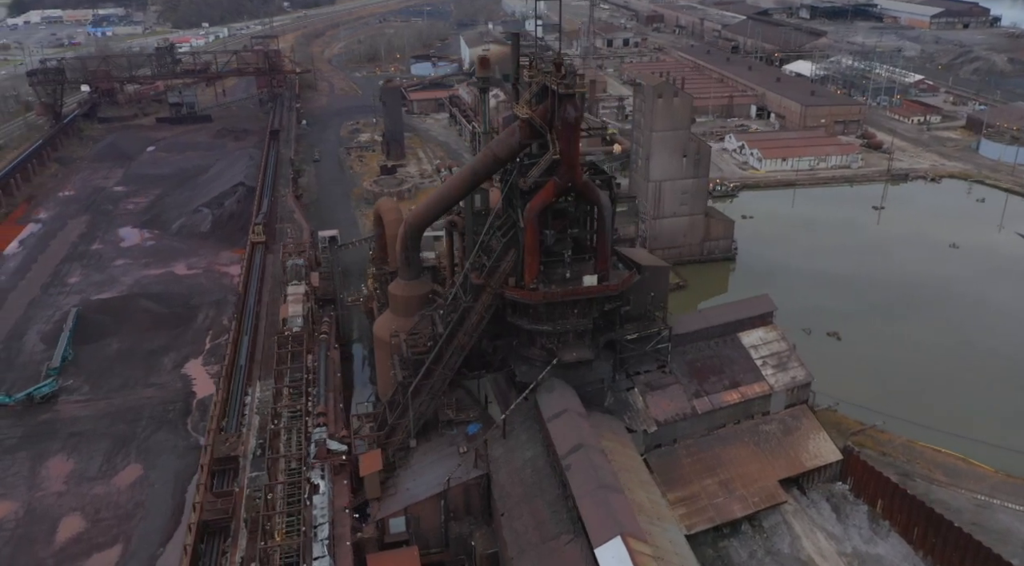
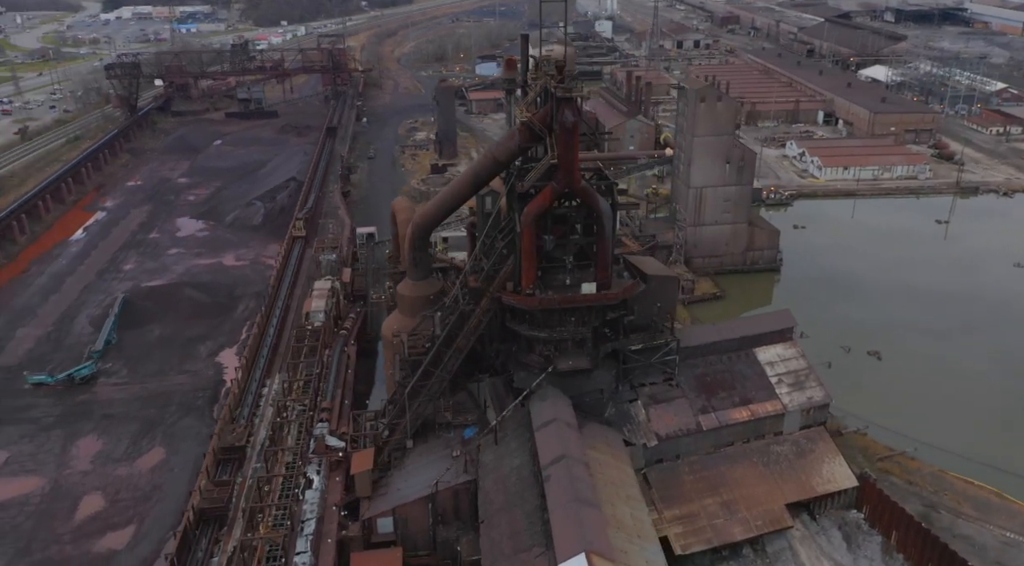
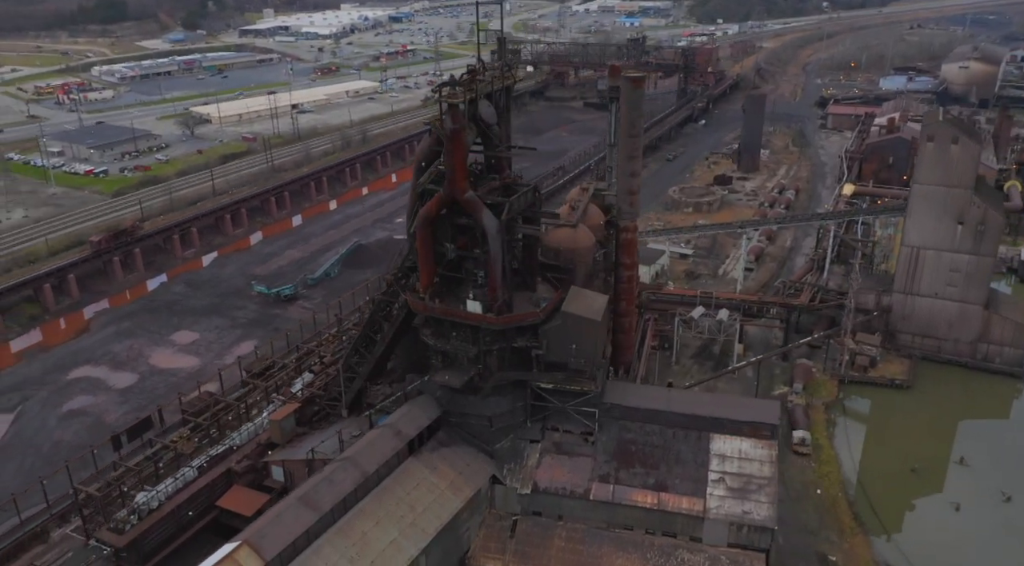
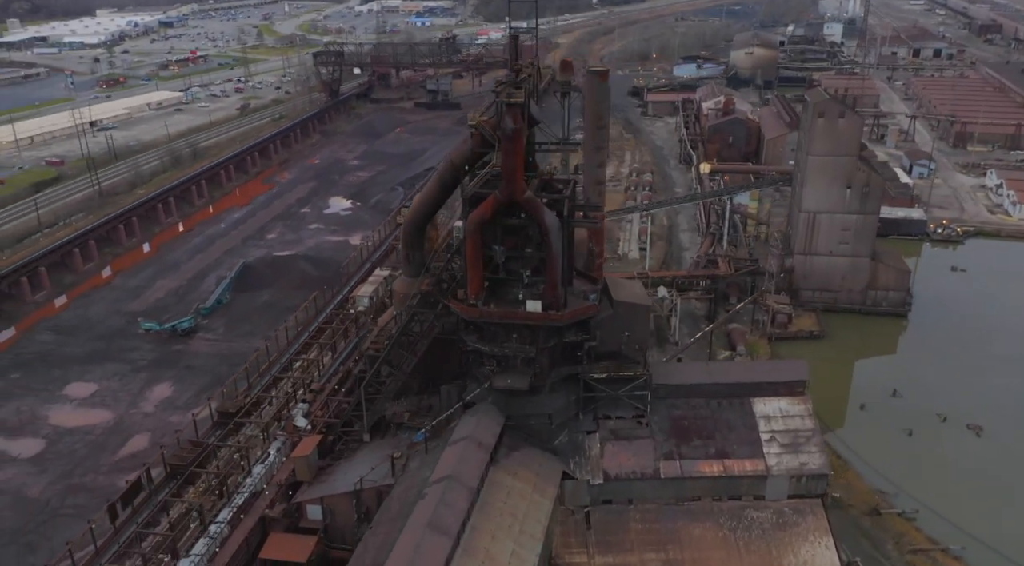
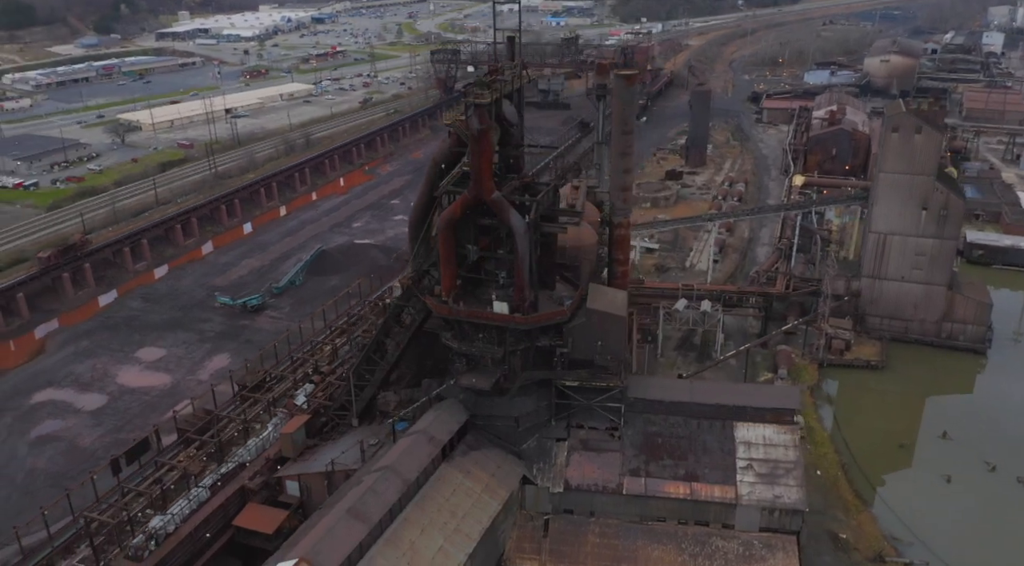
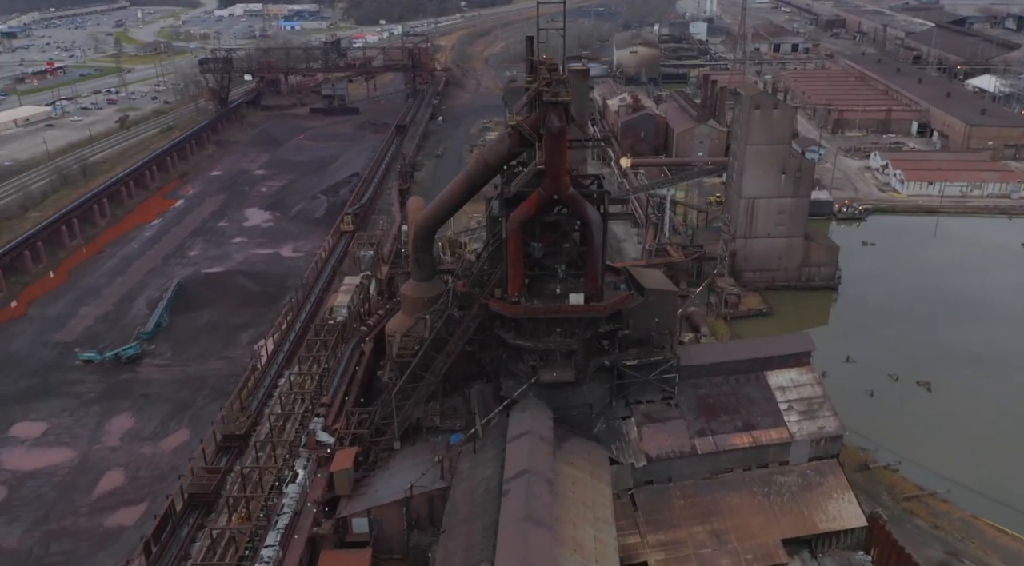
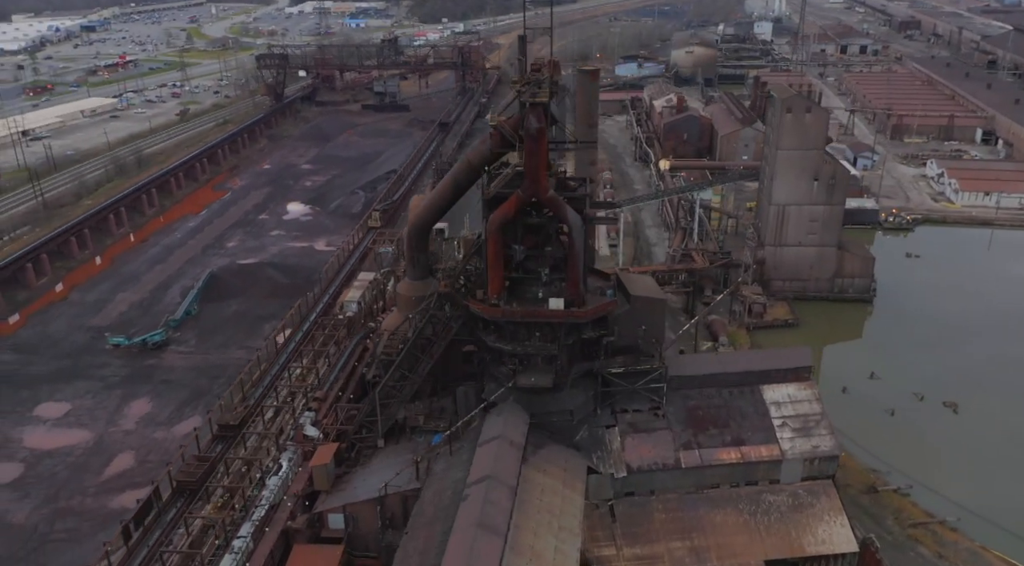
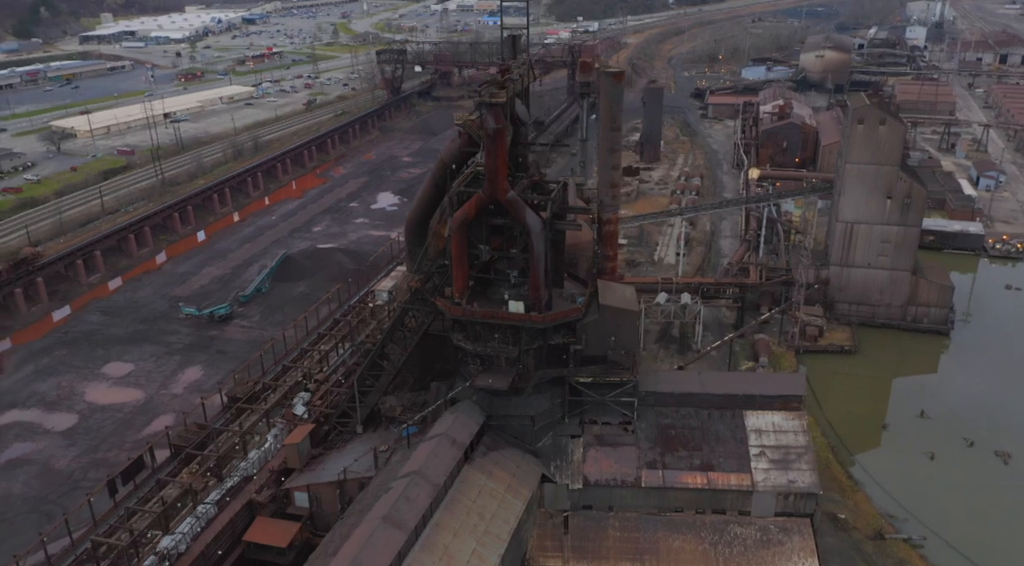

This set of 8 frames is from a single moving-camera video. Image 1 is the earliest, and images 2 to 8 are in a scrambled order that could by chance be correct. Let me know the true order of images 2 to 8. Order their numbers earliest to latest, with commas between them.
2, 6, 7, 4, 8, 5, 3
